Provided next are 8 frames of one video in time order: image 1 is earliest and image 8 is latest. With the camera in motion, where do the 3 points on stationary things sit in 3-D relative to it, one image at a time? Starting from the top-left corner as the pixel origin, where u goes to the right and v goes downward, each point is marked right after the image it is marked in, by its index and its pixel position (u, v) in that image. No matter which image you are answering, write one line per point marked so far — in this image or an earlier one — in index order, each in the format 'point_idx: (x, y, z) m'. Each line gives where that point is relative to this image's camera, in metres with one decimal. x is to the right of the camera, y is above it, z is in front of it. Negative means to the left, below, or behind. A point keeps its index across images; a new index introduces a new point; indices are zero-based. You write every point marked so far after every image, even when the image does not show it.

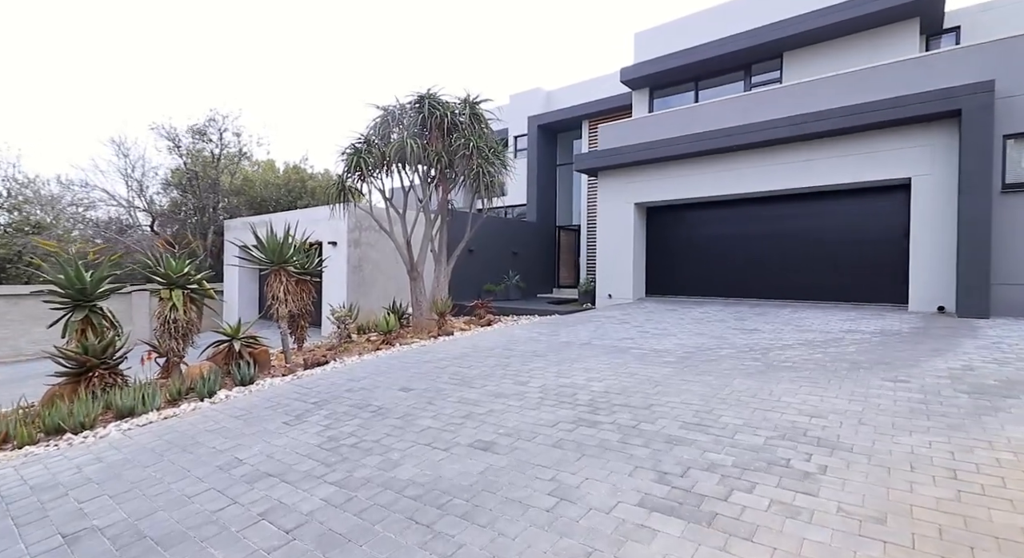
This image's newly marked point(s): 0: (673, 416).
0: (+1.3, -1.1, +4.1) m
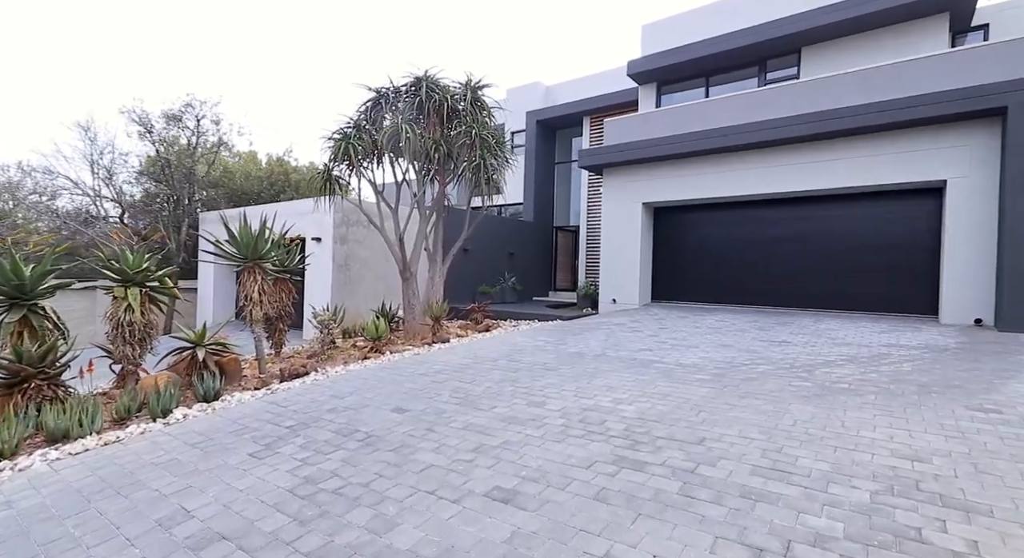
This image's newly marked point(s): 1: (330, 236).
0: (+1.4, -1.1, +3.3) m
1: (-3.7, +0.8, +10.7) m
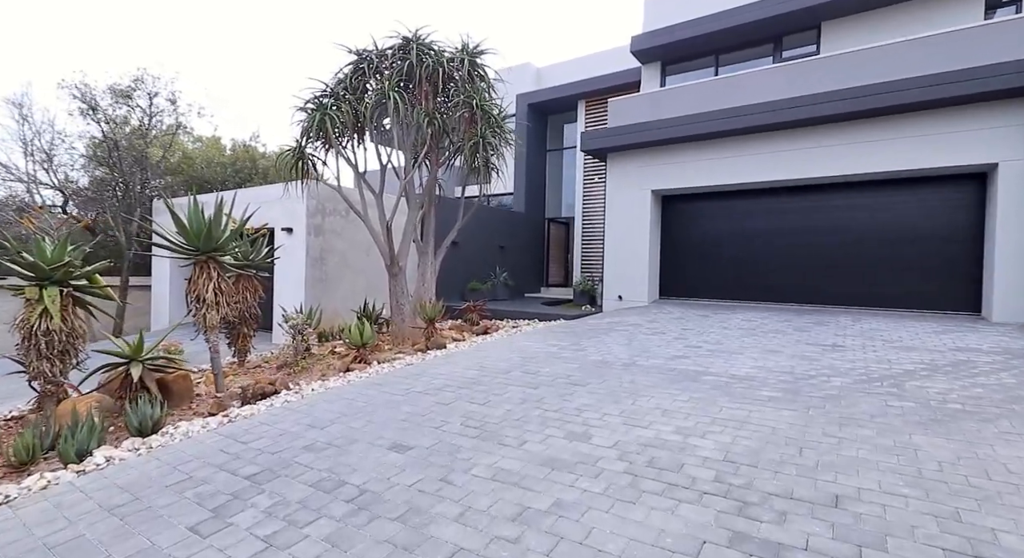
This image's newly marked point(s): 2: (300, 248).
0: (+1.7, -1.1, +2.3) m
1: (-3.7, +0.9, +9.4) m
2: (-3.8, +0.6, +9.4) m
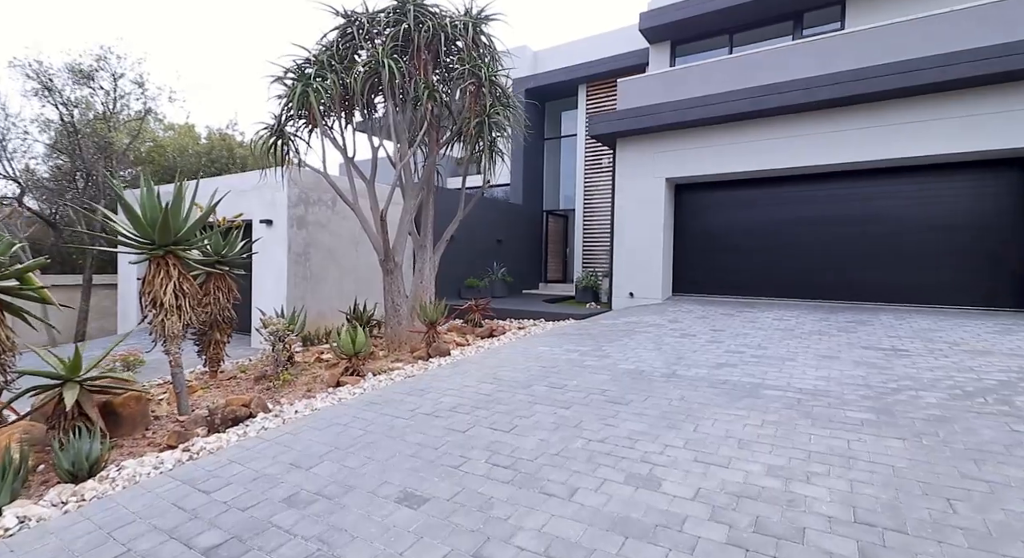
0: (+2.0, -1.1, +1.5) m
1: (-3.6, +0.9, +8.4) m
2: (-3.7, +0.6, +8.5) m
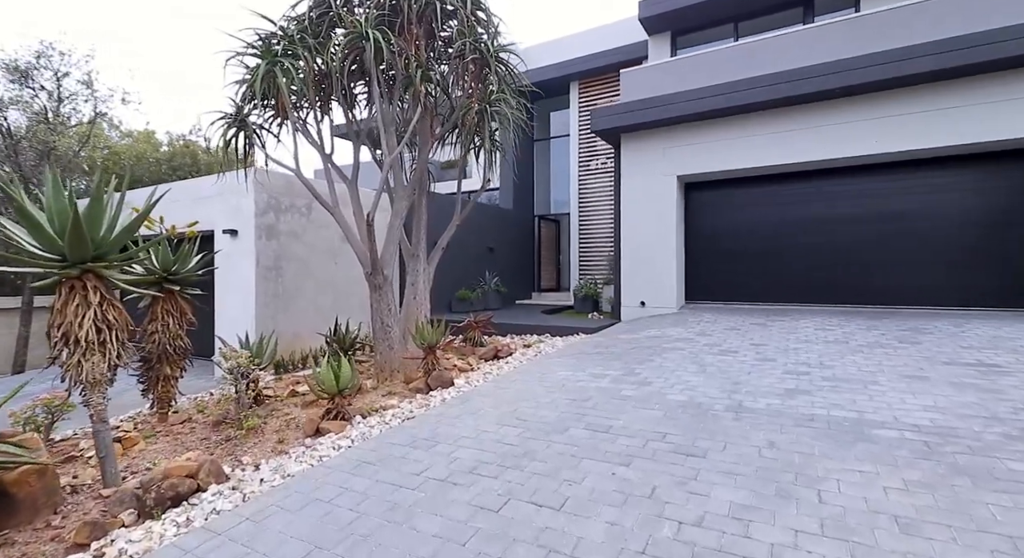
0: (+2.3, -1.1, +0.6) m
1: (-3.6, +0.7, +7.3) m
2: (-3.7, +0.4, +7.3) m
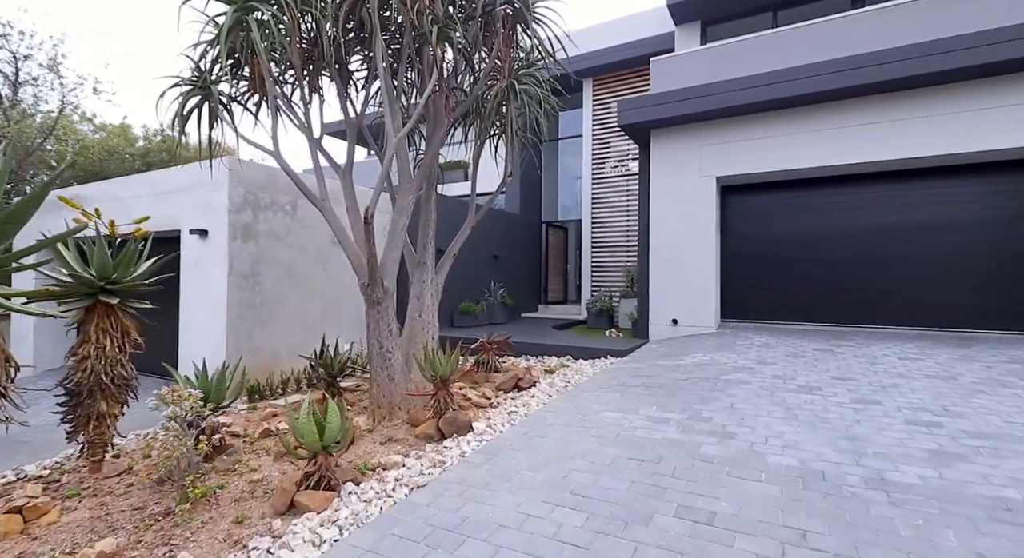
0: (+2.7, -1.2, -0.5) m
1: (-3.4, +0.6, +6.2) m
2: (-3.4, +0.3, +6.2) m
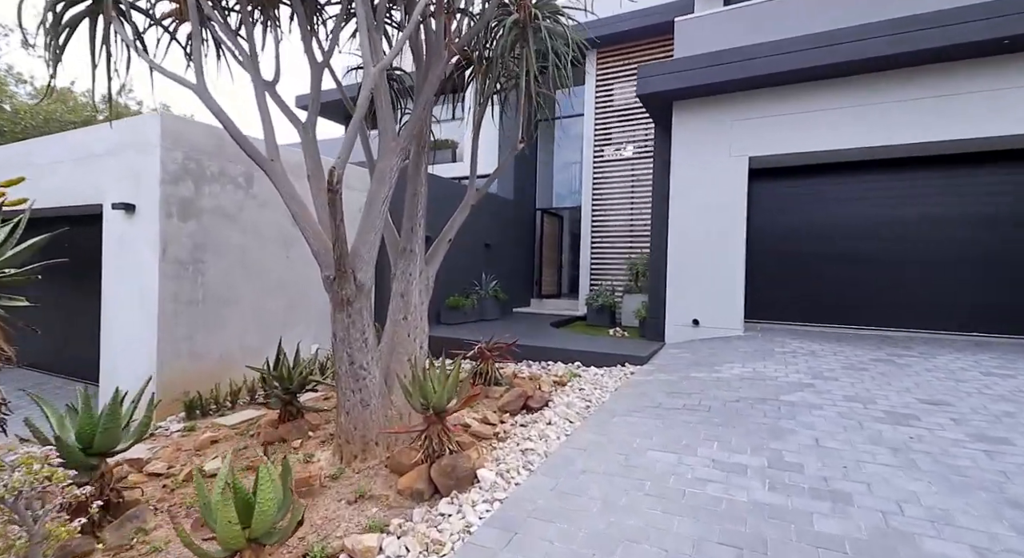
0: (+2.9, -1.3, -1.5) m
1: (-3.3, +0.7, +4.9) m
2: (-3.4, +0.4, +4.9) m
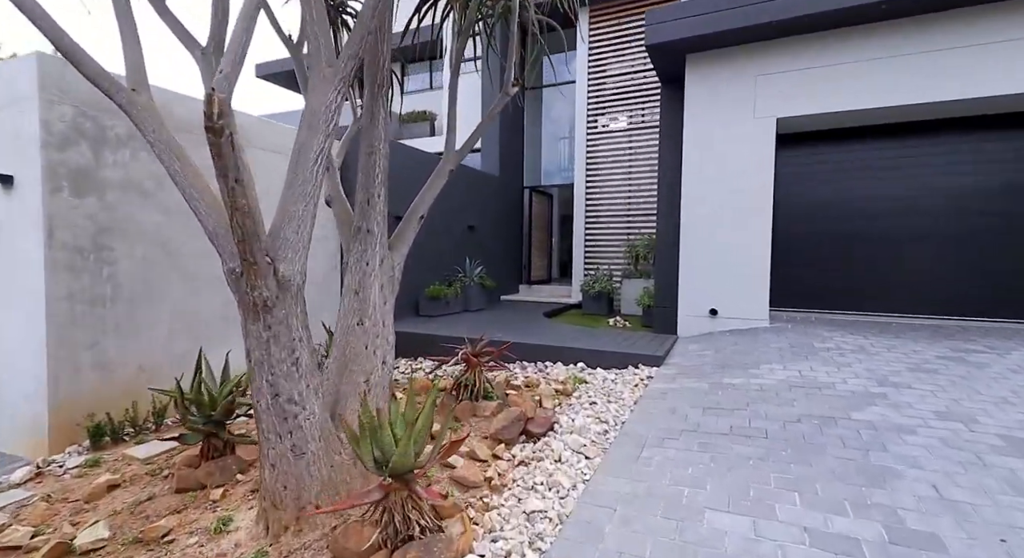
0: (+3.1, -1.3, -2.4) m
1: (-3.4, +0.7, +3.8) m
2: (-3.4, +0.4, +3.8) m
